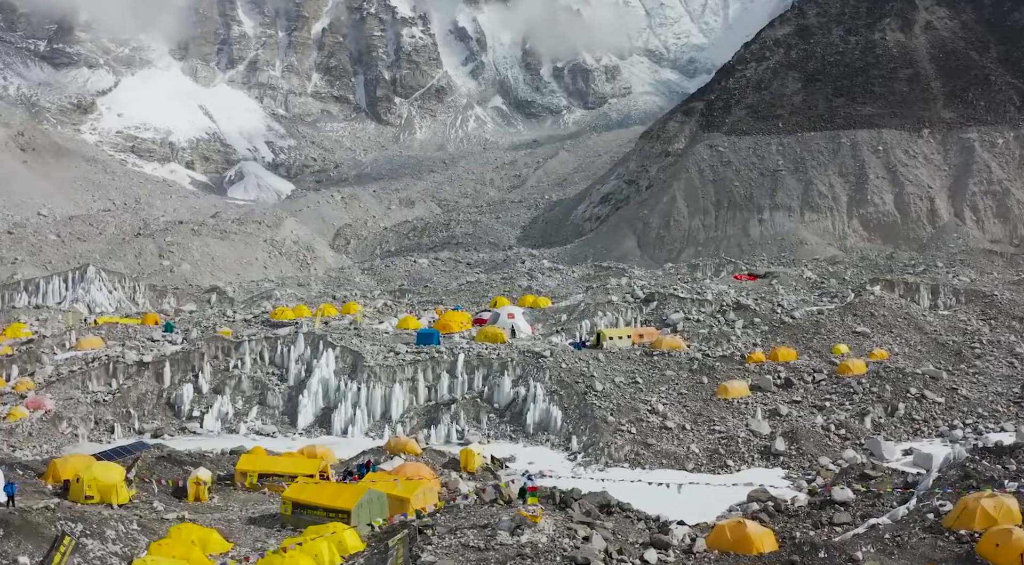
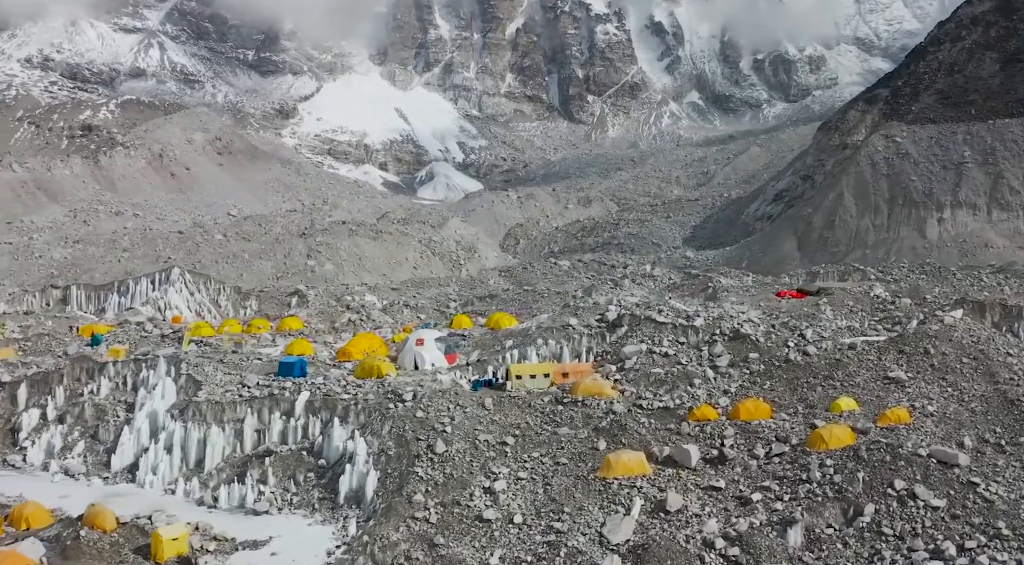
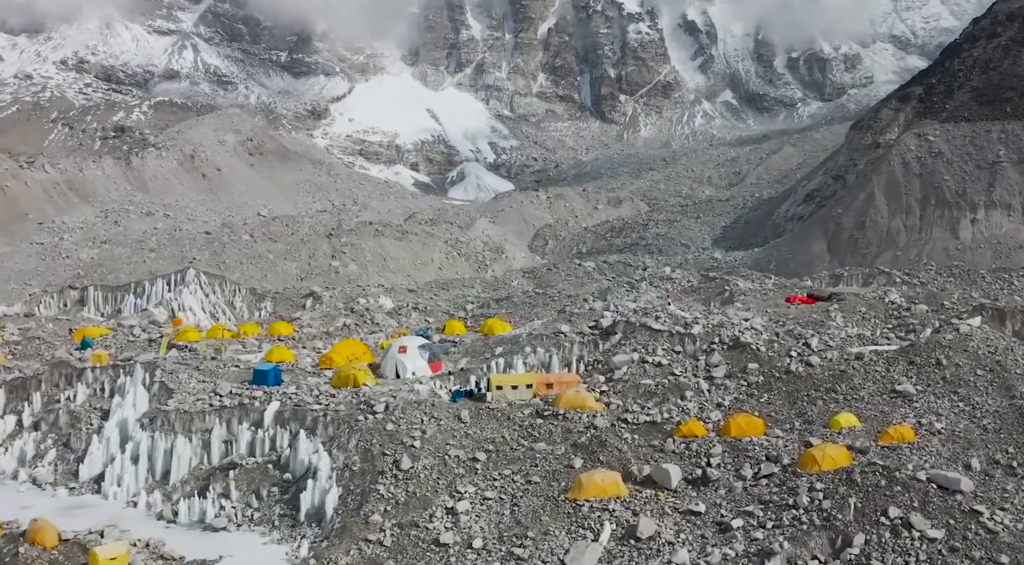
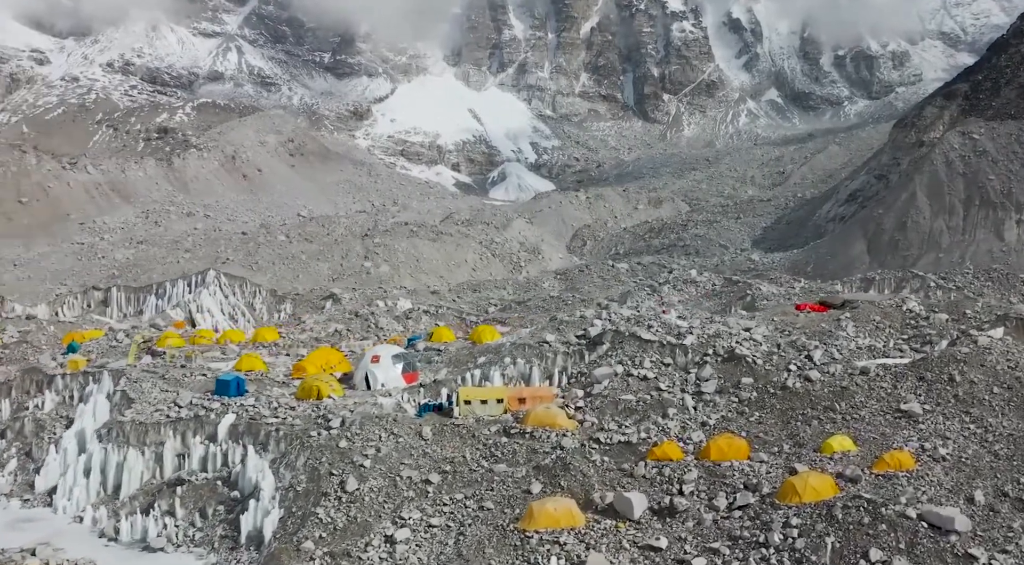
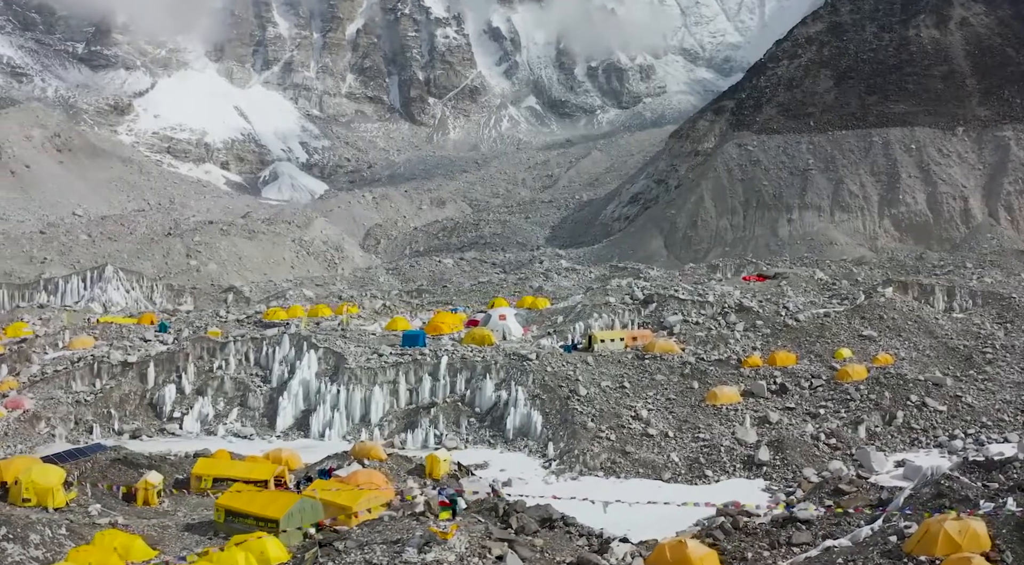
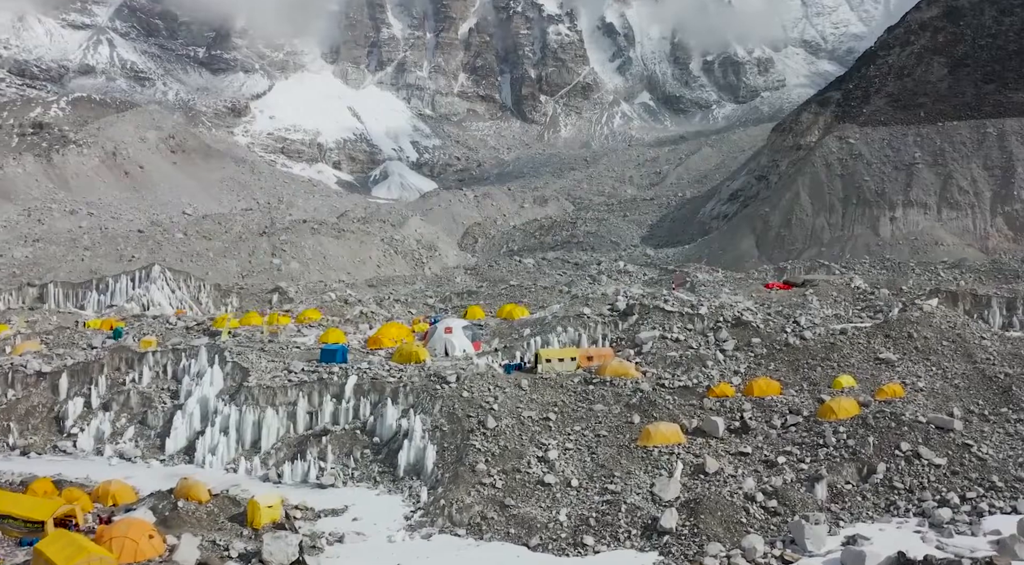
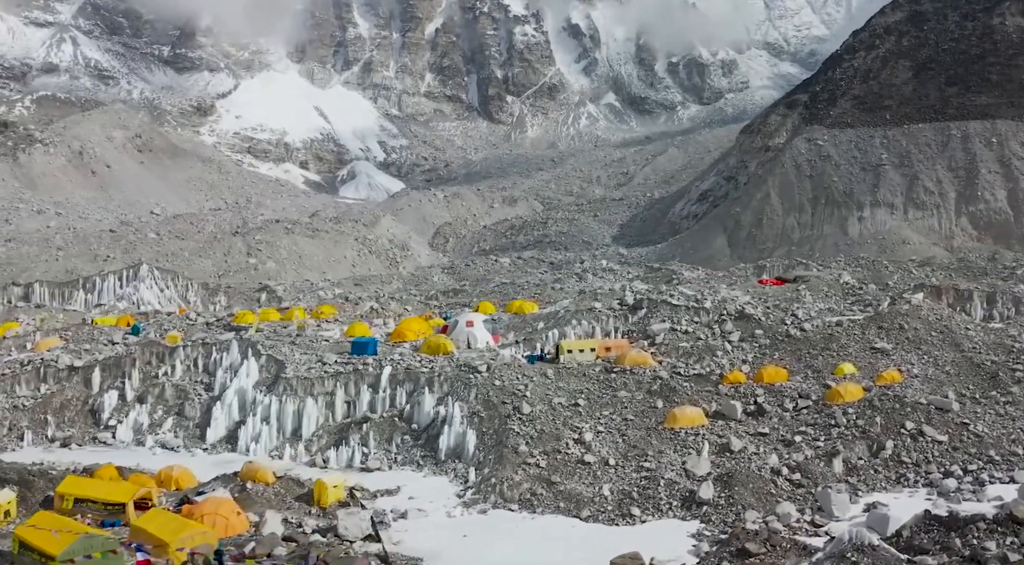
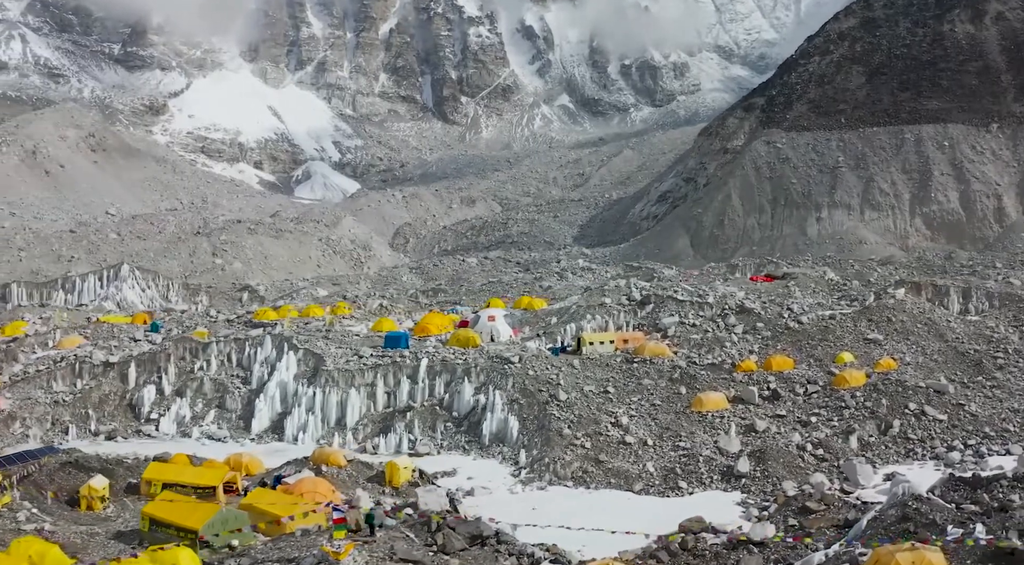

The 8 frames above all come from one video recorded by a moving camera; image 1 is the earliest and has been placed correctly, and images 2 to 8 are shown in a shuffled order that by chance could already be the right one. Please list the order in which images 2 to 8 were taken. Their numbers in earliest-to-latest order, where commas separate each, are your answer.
5, 8, 7, 6, 2, 3, 4
